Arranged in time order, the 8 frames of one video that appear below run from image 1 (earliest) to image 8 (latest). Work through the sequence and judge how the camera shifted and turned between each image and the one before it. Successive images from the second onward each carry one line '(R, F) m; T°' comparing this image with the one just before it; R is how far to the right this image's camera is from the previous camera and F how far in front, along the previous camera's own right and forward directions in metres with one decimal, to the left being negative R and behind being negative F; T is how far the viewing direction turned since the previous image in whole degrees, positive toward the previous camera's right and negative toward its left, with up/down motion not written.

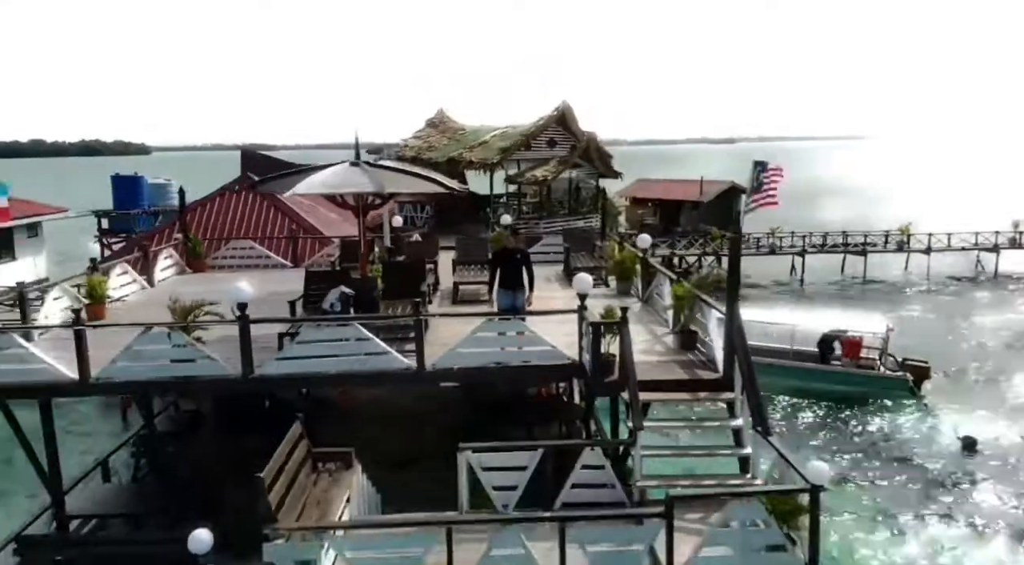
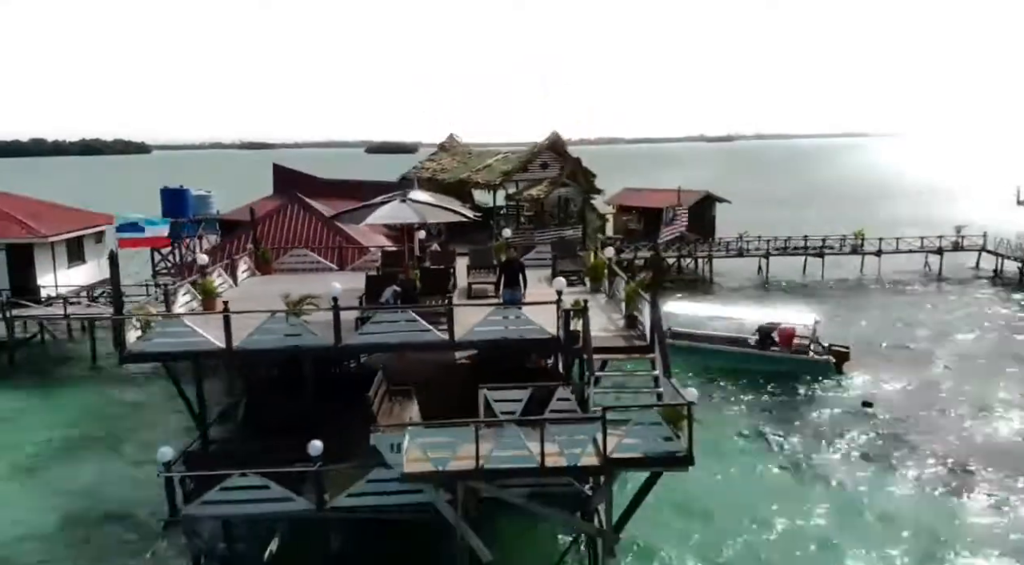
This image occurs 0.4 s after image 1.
(0.0, -2.2) m; 0°
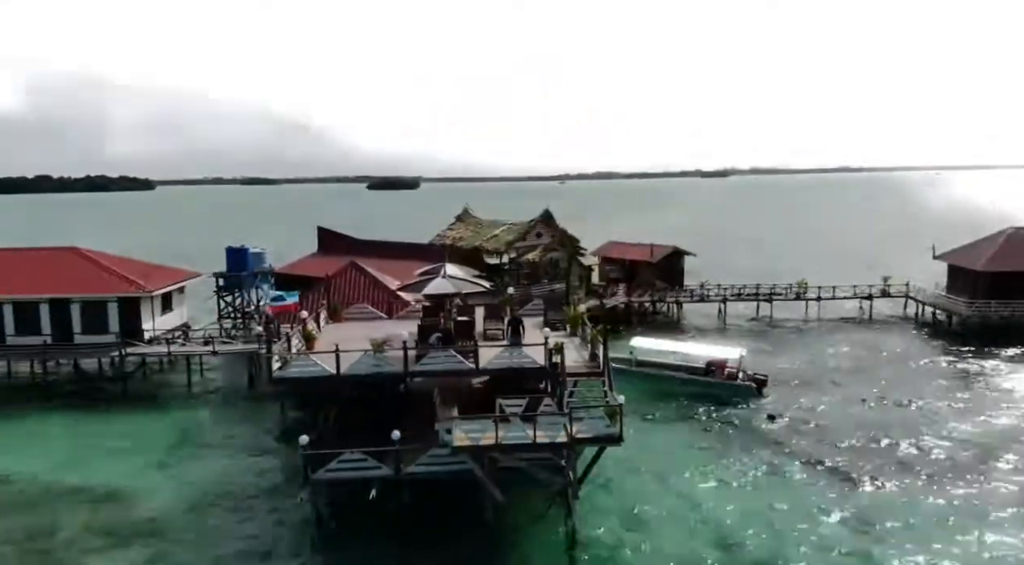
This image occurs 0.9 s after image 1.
(-0.1, -3.9) m; 0°
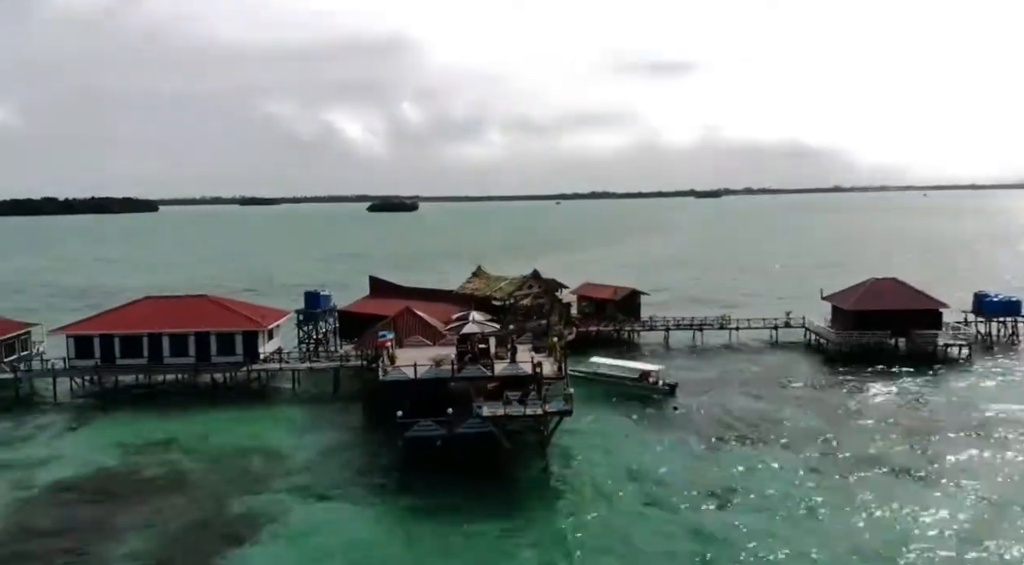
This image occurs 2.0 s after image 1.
(-0.1, -8.3) m; 0°
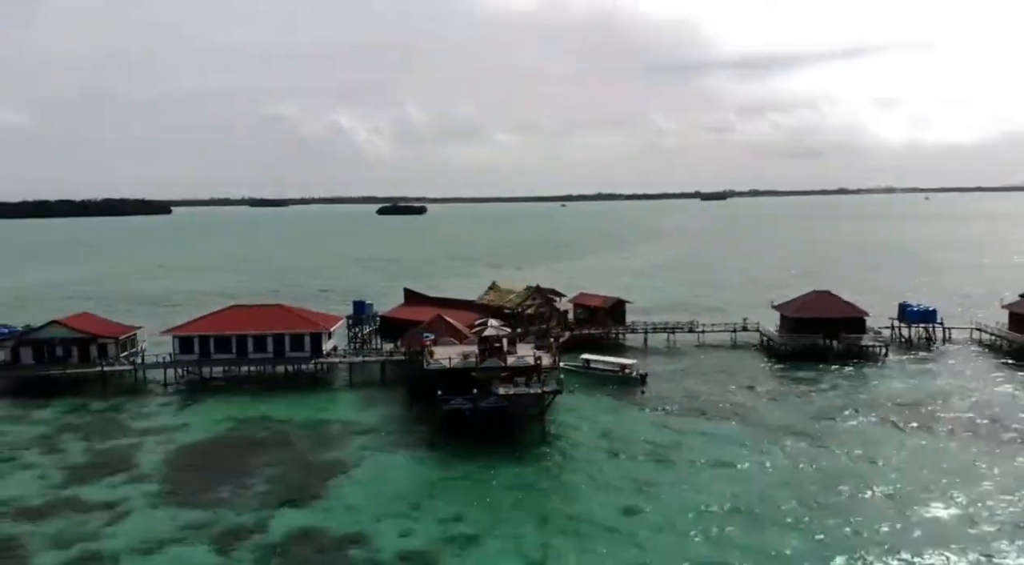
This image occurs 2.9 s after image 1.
(-0.1, -7.3) m; 0°
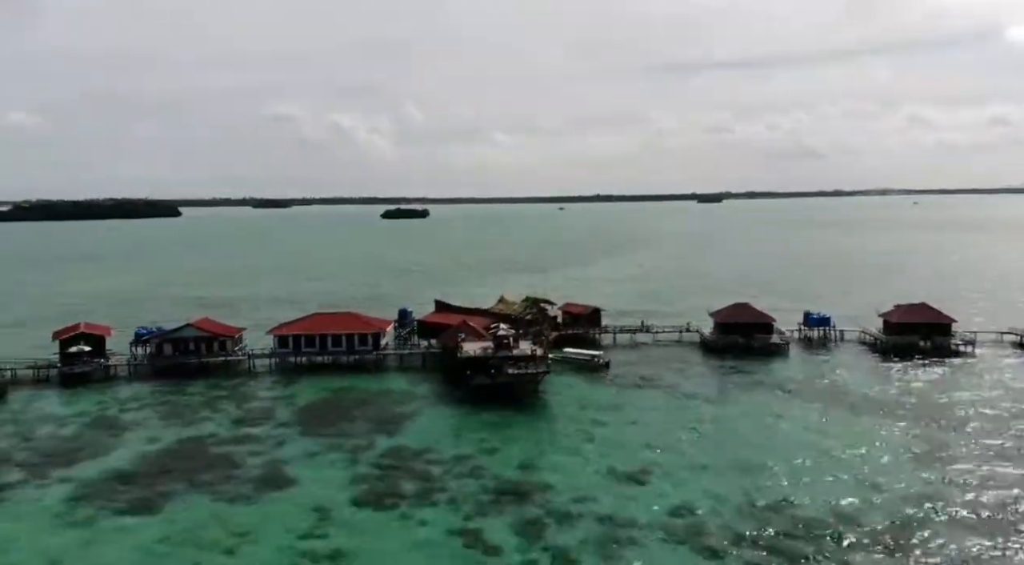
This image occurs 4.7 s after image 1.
(-0.3, -13.5) m; 0°
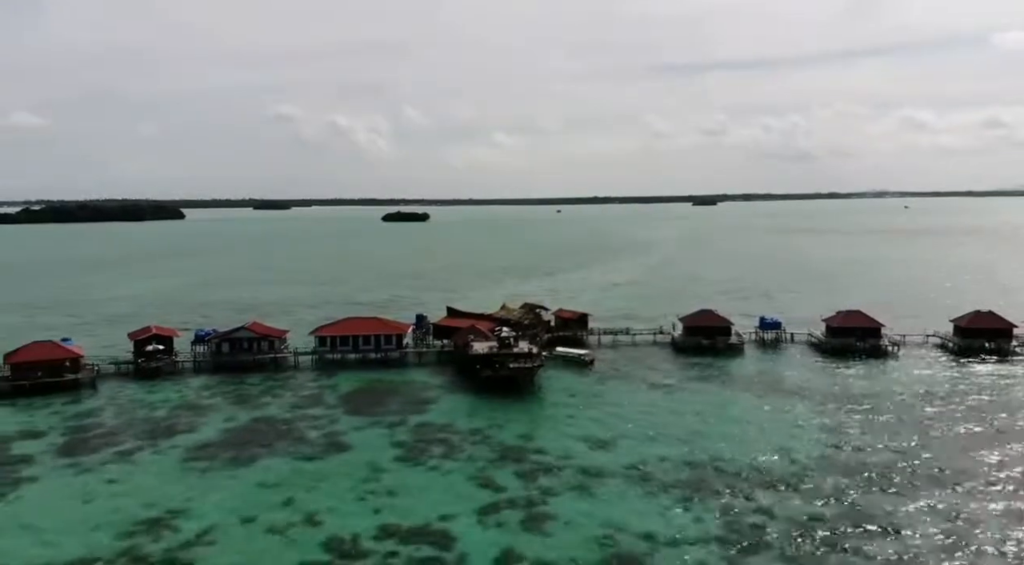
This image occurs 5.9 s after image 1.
(-0.1, -9.5) m; 0°
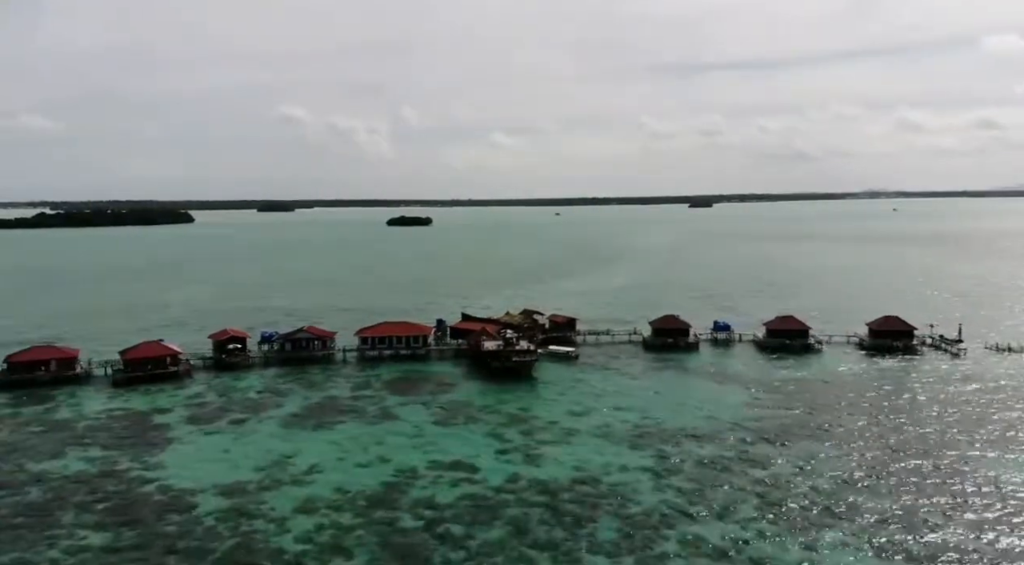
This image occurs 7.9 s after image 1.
(-0.2, -15.0) m; 0°
